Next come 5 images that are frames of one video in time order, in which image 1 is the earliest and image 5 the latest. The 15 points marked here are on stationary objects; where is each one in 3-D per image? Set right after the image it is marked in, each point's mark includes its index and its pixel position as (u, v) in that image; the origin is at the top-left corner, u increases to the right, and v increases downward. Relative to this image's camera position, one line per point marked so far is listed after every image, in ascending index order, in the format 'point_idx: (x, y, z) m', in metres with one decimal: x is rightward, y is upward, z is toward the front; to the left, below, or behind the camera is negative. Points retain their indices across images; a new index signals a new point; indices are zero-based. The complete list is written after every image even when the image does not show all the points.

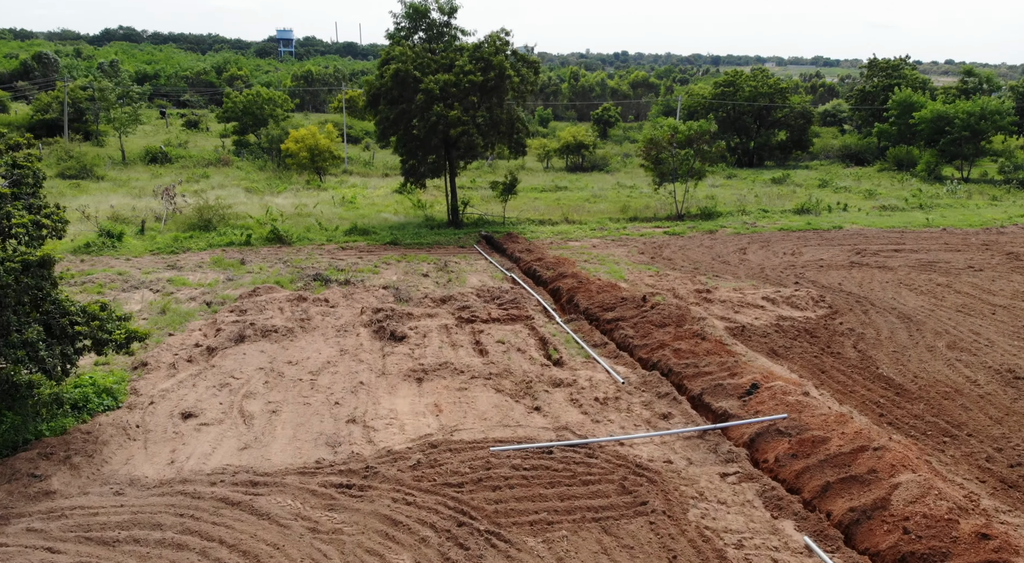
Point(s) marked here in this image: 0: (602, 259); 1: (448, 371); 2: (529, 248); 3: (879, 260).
0: (+2.2, +0.6, +19.1) m
1: (-0.9, -1.2, +10.6) m
2: (+0.4, +0.9, +19.8) m
3: (+8.9, +0.5, +19.0) m
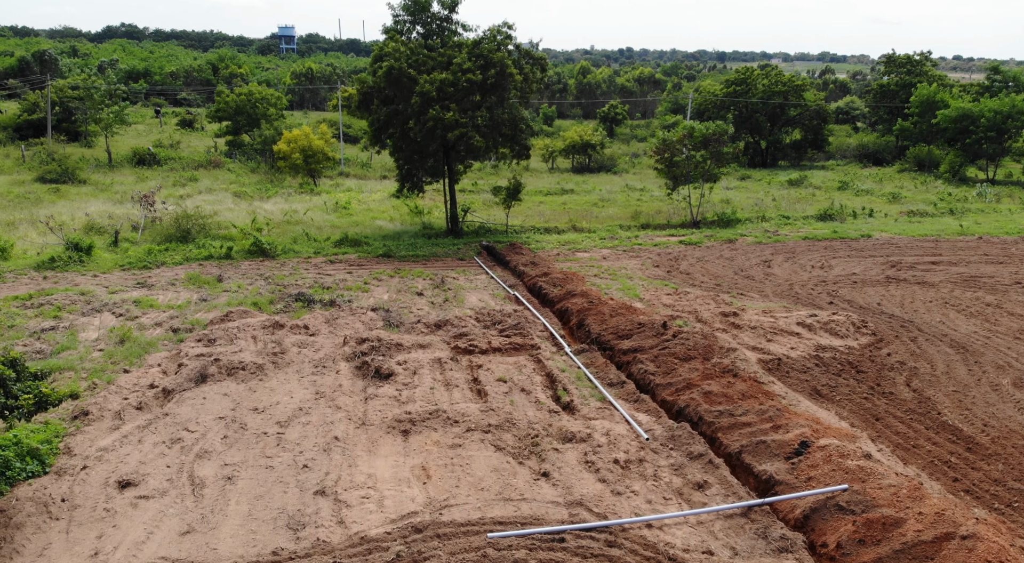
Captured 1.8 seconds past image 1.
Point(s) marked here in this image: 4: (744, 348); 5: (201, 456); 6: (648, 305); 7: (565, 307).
0: (+2.3, +0.2, +17.5) m
1: (-0.8, -1.6, +9.1) m
2: (+0.5, +0.5, +18.2) m
3: (+9.0, +0.2, +17.3) m
4: (+3.6, -1.0, +12.0) m
5: (-3.3, -1.8, +8.3) m
6: (+2.6, -0.4, +14.6) m
7: (+1.0, -0.5, +14.3) m
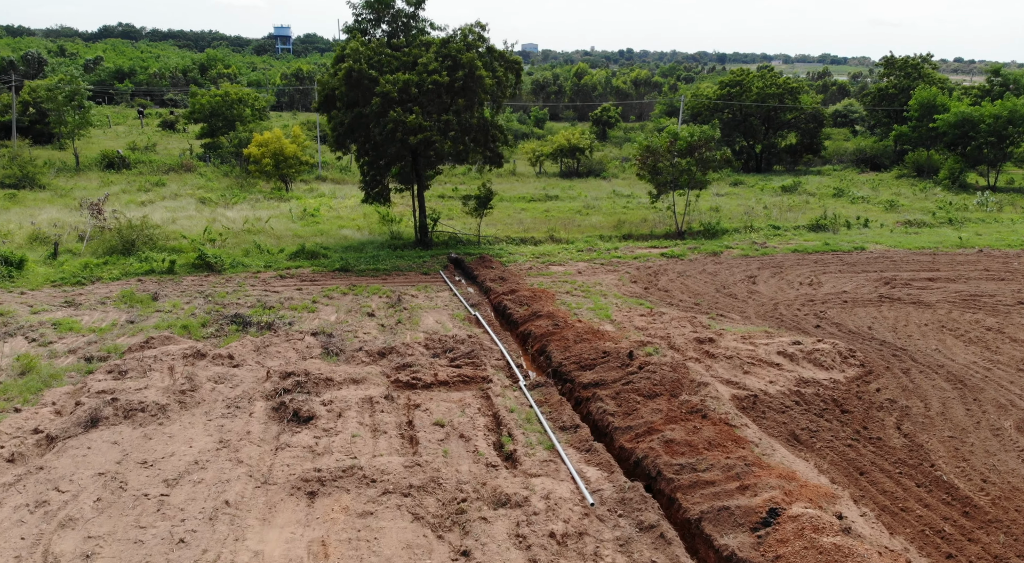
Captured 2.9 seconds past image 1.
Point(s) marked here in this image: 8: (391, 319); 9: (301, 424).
0: (+1.6, -0.2, +16.2) m
1: (-1.6, -2.0, +7.8) m
2: (-0.2, +0.1, +17.0) m
3: (+8.3, -0.2, +16.1) m
4: (+2.8, -1.4, +10.7) m
5: (-4.0, -2.2, +7.0) m
6: (+1.8, -0.8, +13.4) m
7: (+0.3, -0.8, +13.1) m
8: (-2.1, -0.7, +13.7) m
9: (-2.4, -1.7, +9.1) m
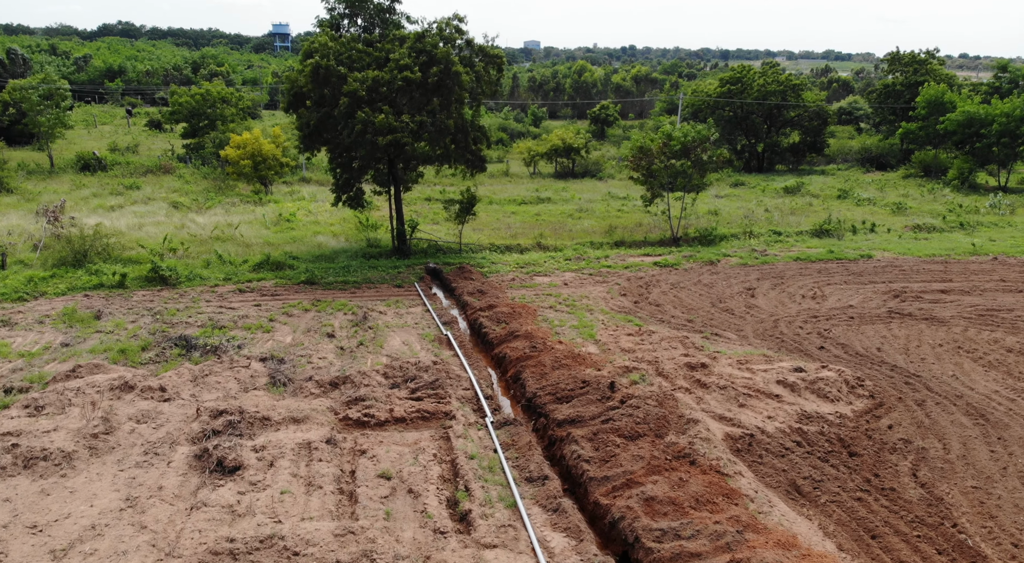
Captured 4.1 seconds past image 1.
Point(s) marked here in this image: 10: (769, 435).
0: (+1.1, -0.4, +15.0) m
1: (-2.0, -2.3, +6.6) m
2: (-0.6, -0.1, +15.8) m
3: (+7.9, -0.5, +14.9) m
4: (+2.4, -1.7, +9.5) m
5: (-4.5, -2.5, +5.8) m
6: (+1.4, -1.1, +12.2) m
7: (-0.2, -1.1, +11.9) m
8: (-2.6, -0.9, +12.5) m
9: (-2.9, -2.0, +7.9) m
10: (+3.0, -1.8, +9.0) m
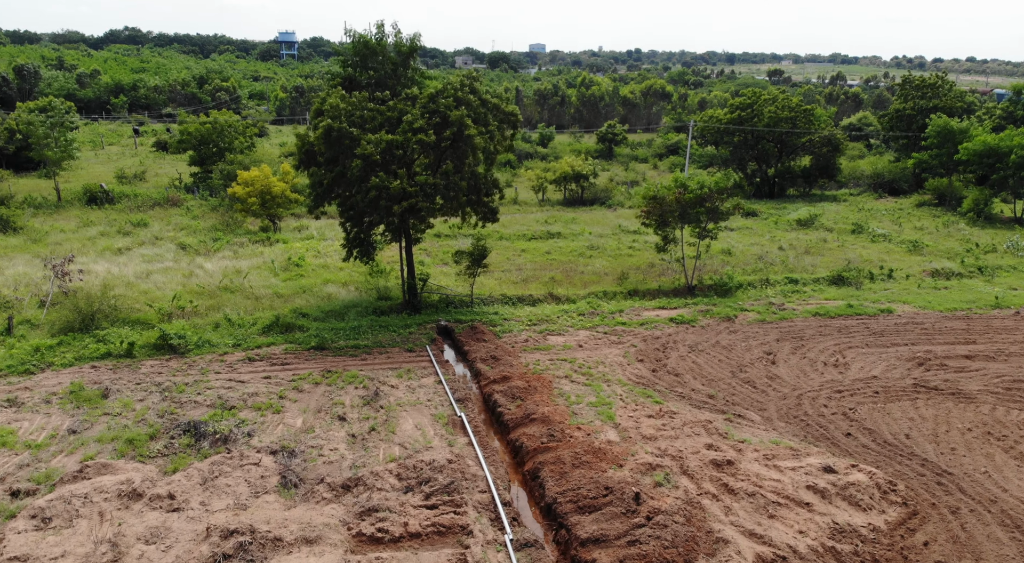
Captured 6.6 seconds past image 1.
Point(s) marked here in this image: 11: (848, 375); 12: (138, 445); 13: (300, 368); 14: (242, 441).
0: (+1.4, -1.7, +14.7) m
1: (-1.8, -3.6, +6.3) m
2: (-0.4, -1.4, +15.4) m
3: (+8.1, -1.8, +14.5) m
4: (+2.6, -3.0, +9.2) m
5: (-4.3, -3.8, +5.5) m
6: (+1.7, -2.3, +11.8) m
7: (+0.1, -2.4, +11.6) m
8: (-2.3, -2.2, +12.2) m
9: (-2.6, -3.2, +7.6) m
10: (+3.2, -3.1, +8.7) m
11: (+6.3, -1.7, +14.6) m
12: (-5.4, -2.4, +11.2) m
13: (-3.9, -1.6, +14.4) m
14: (-3.9, -2.3, +11.3) m
